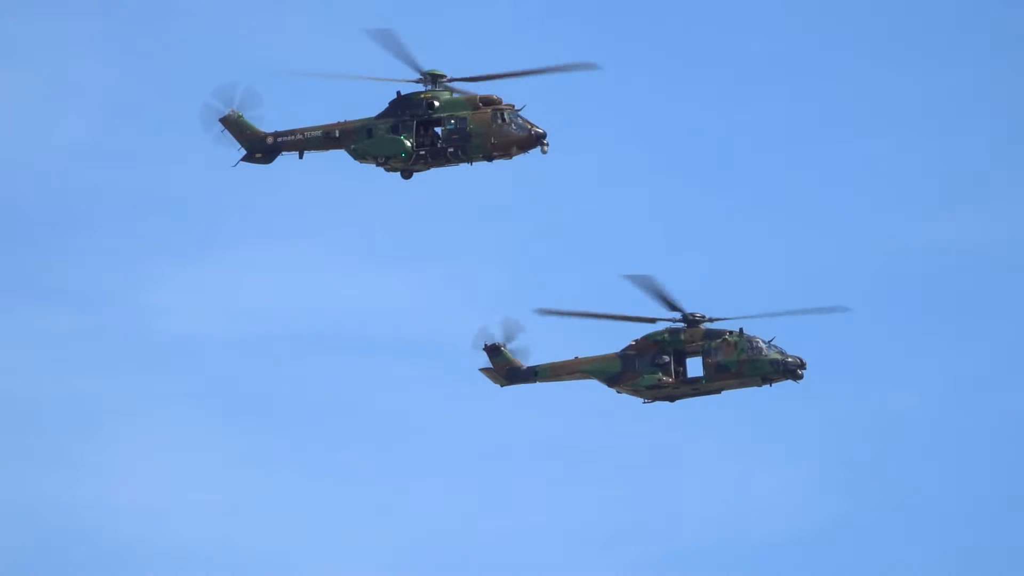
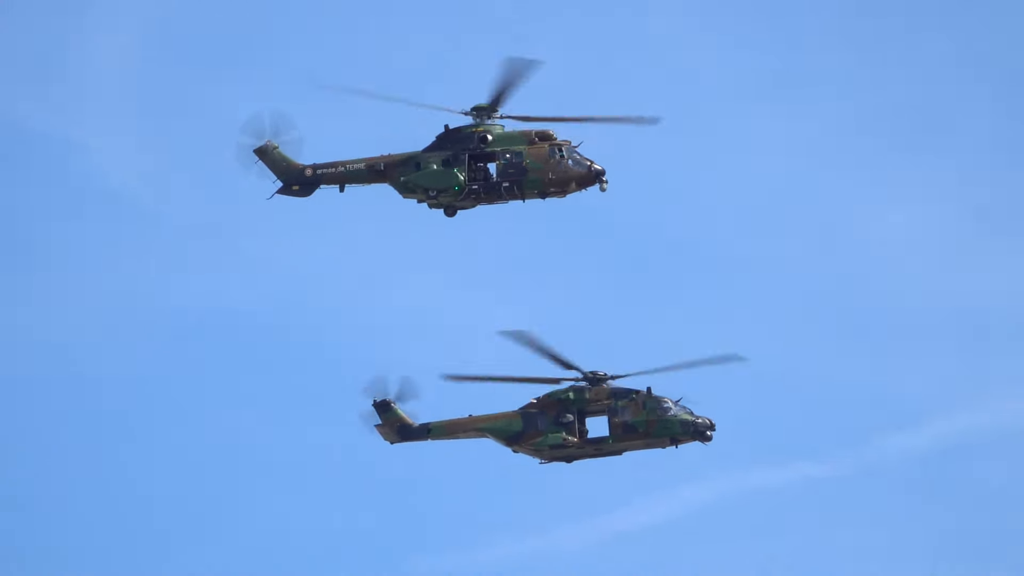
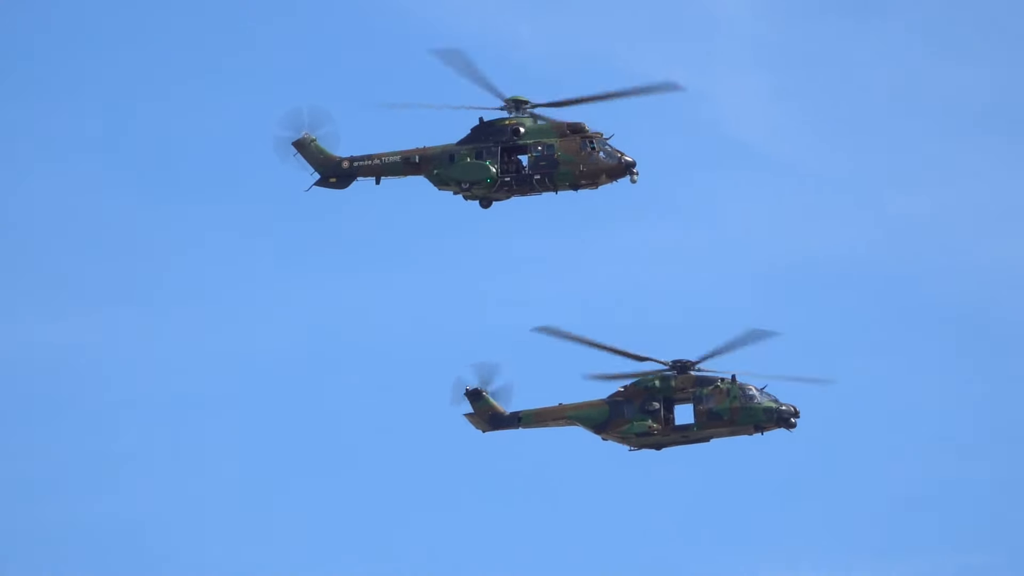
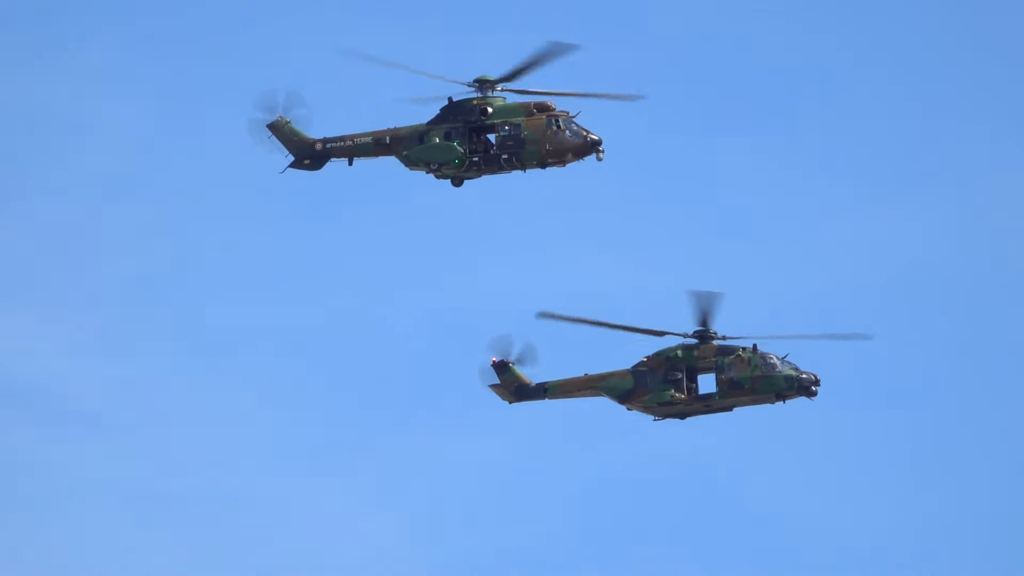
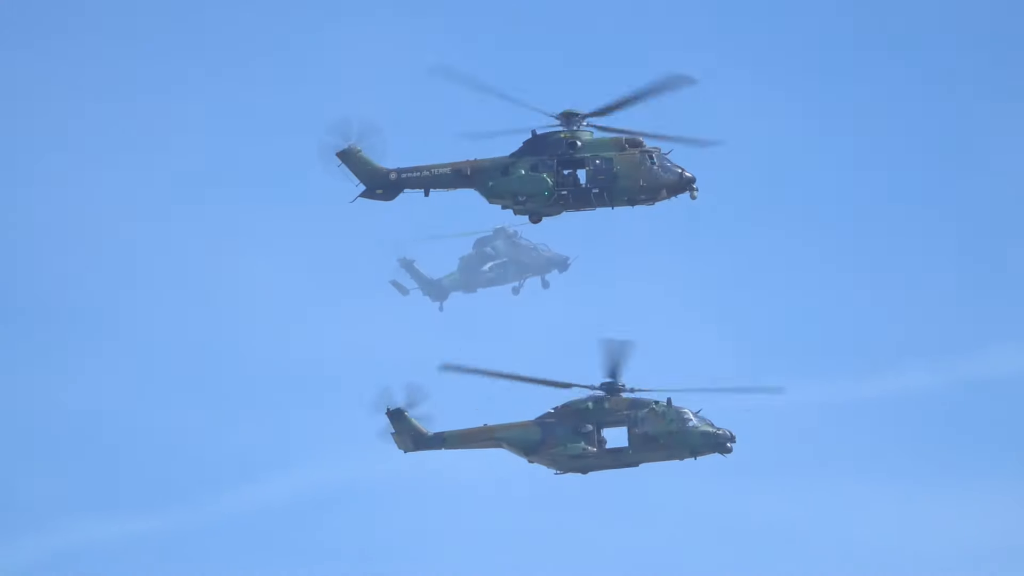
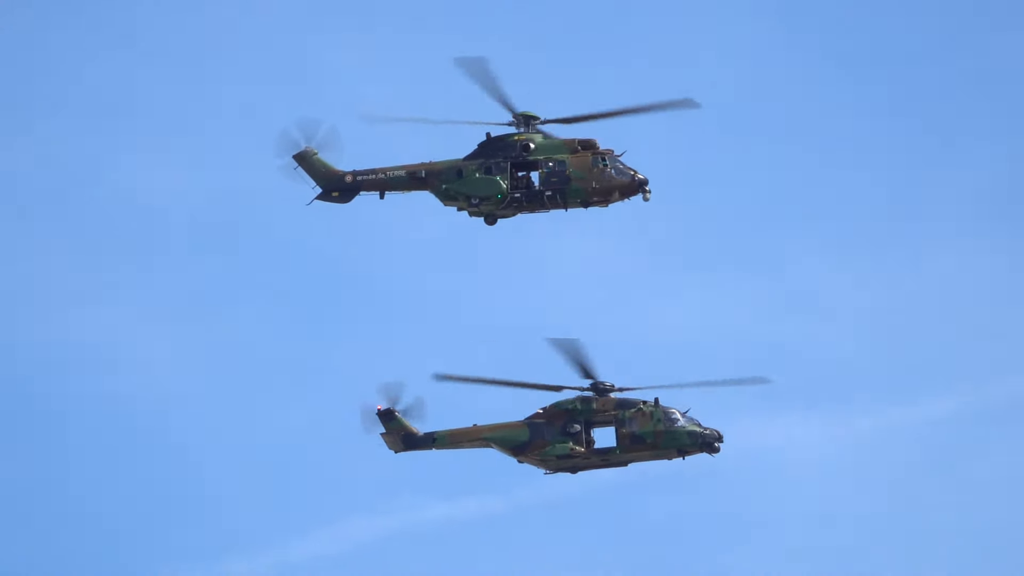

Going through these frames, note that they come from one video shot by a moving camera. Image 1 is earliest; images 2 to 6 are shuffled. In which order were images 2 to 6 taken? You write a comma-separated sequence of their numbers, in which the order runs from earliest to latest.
4, 3, 2, 6, 5
